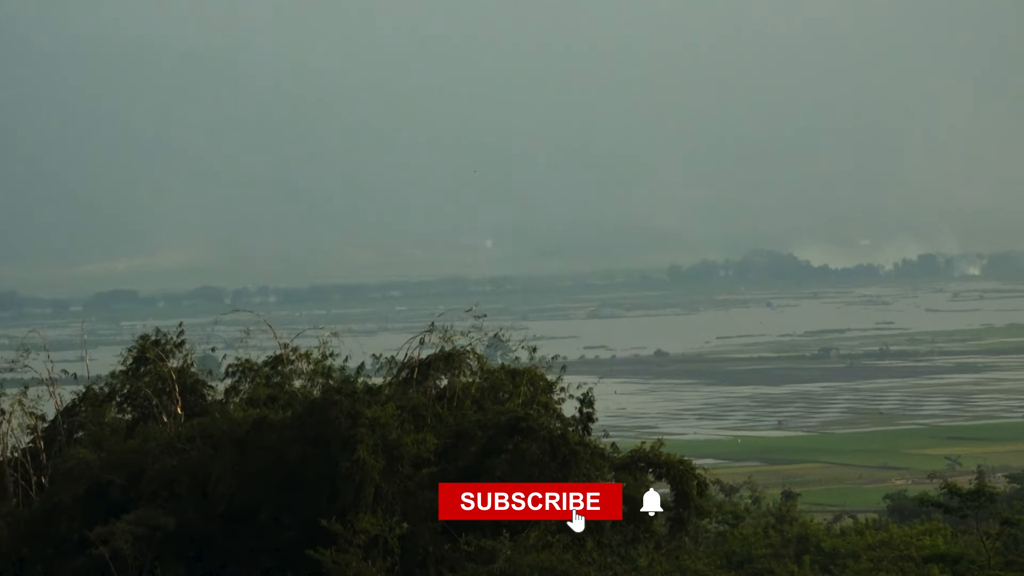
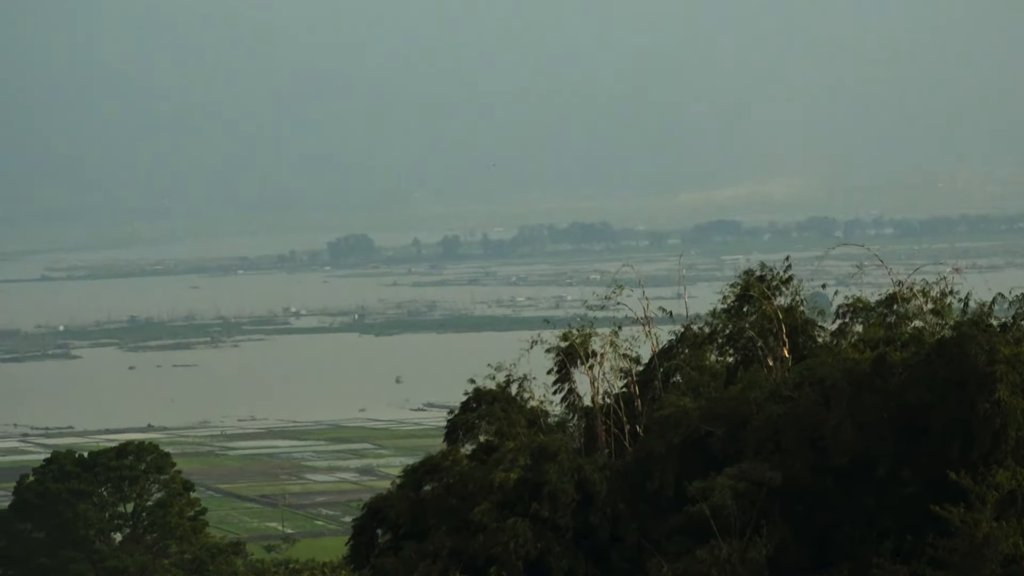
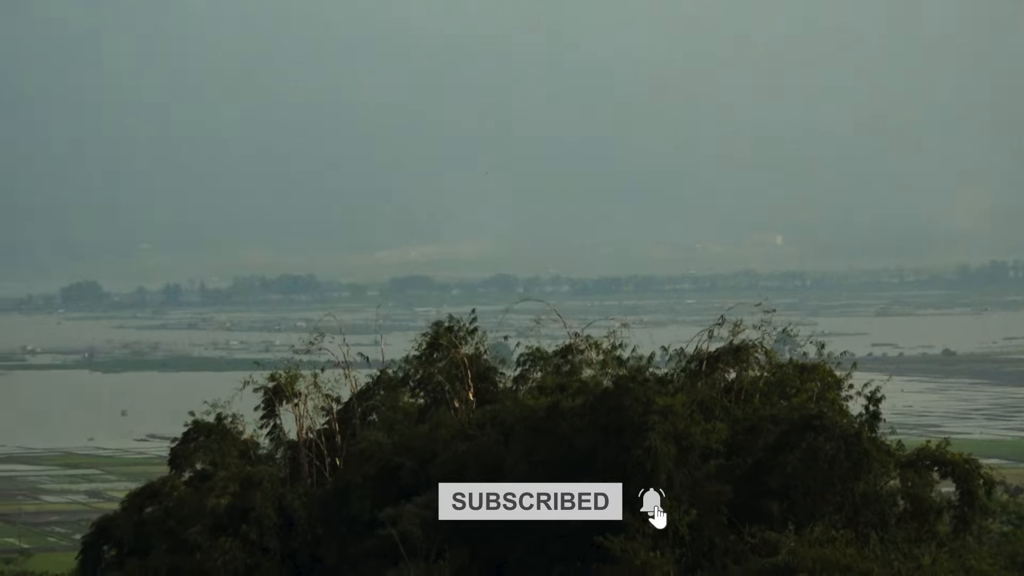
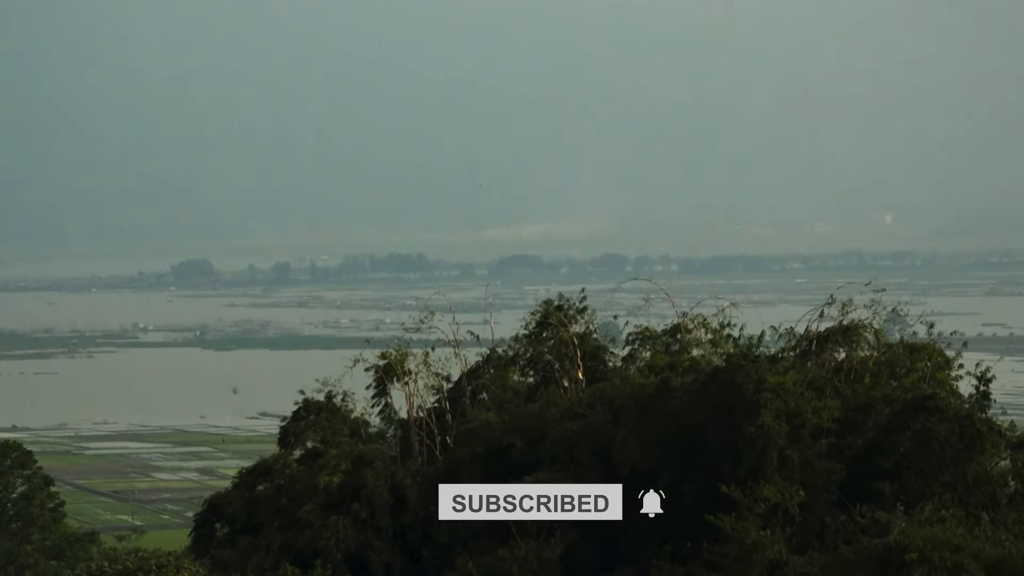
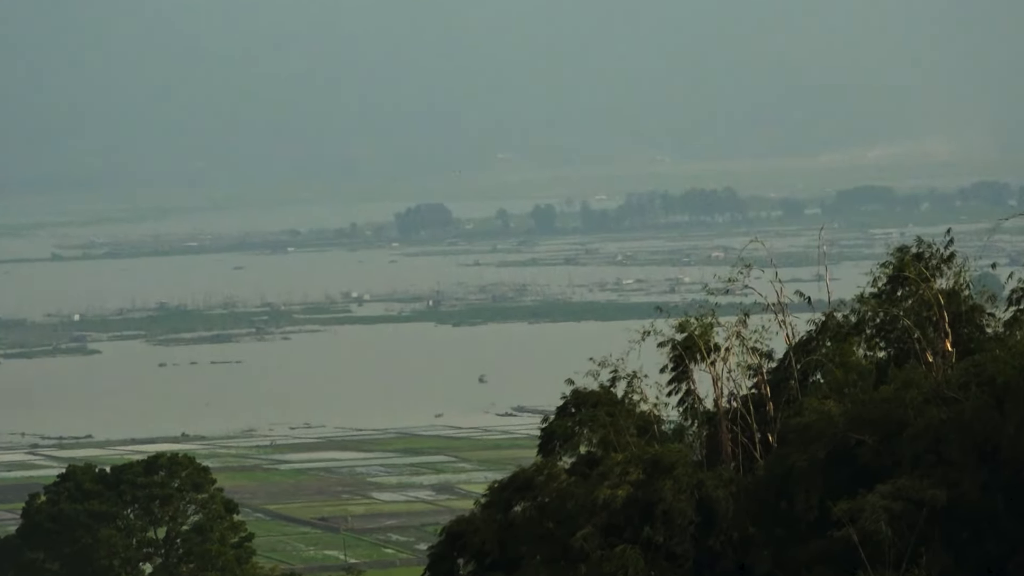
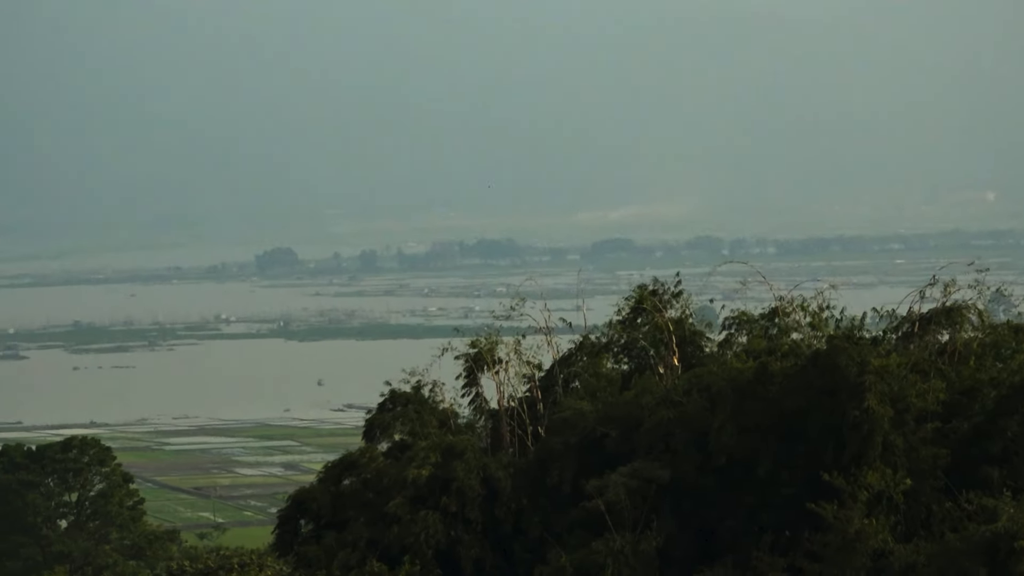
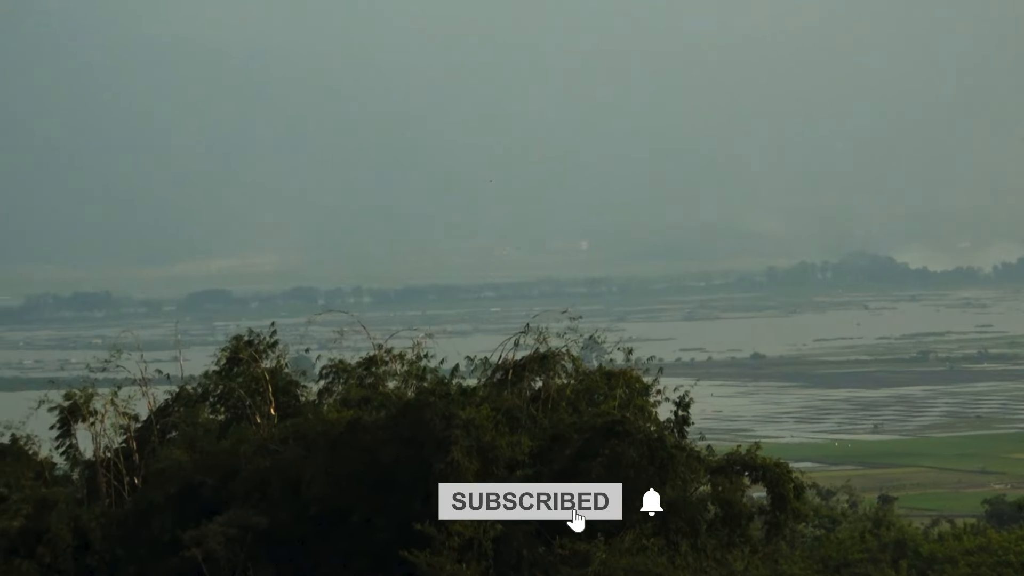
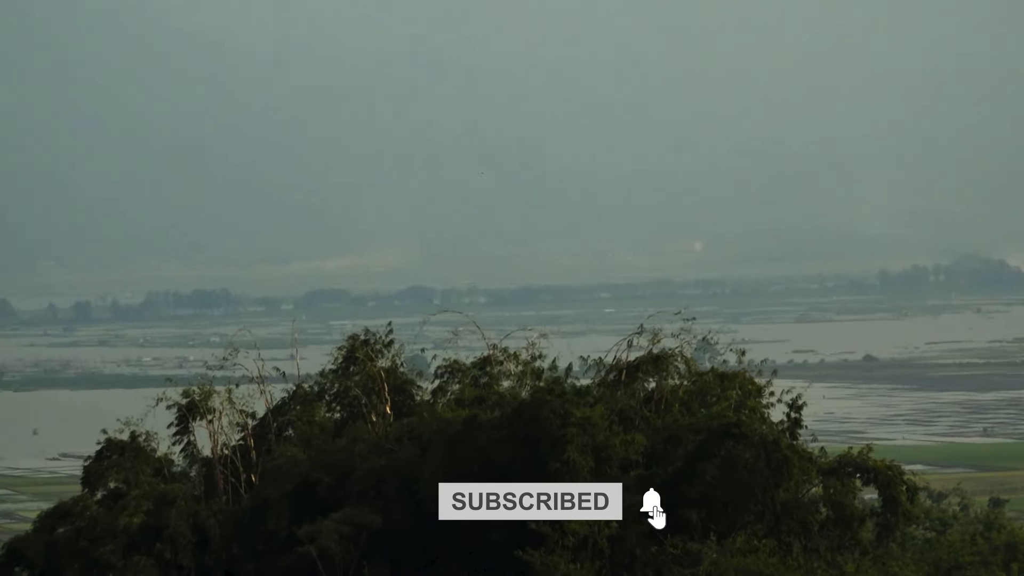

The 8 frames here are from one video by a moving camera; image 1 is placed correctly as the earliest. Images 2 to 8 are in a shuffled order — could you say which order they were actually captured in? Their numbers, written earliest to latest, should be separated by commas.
7, 8, 3, 4, 6, 2, 5
